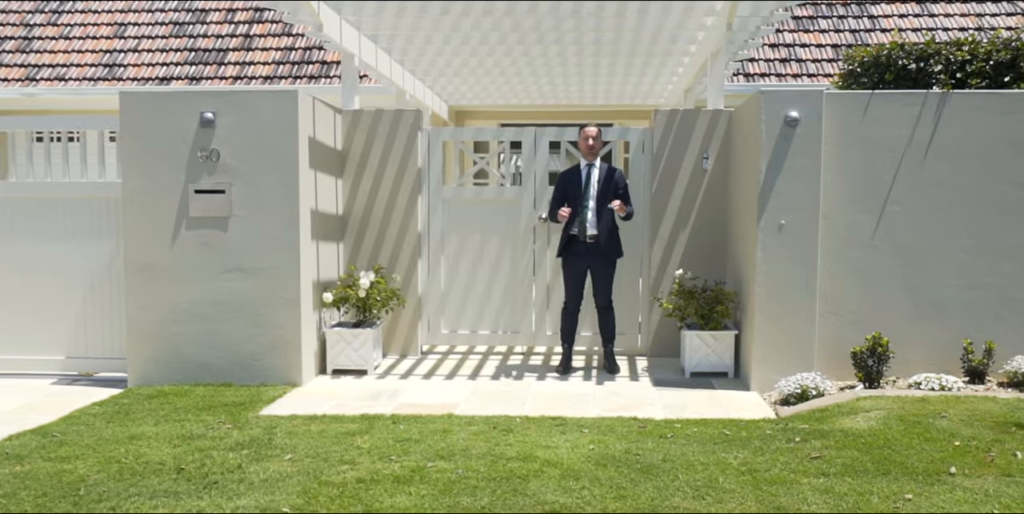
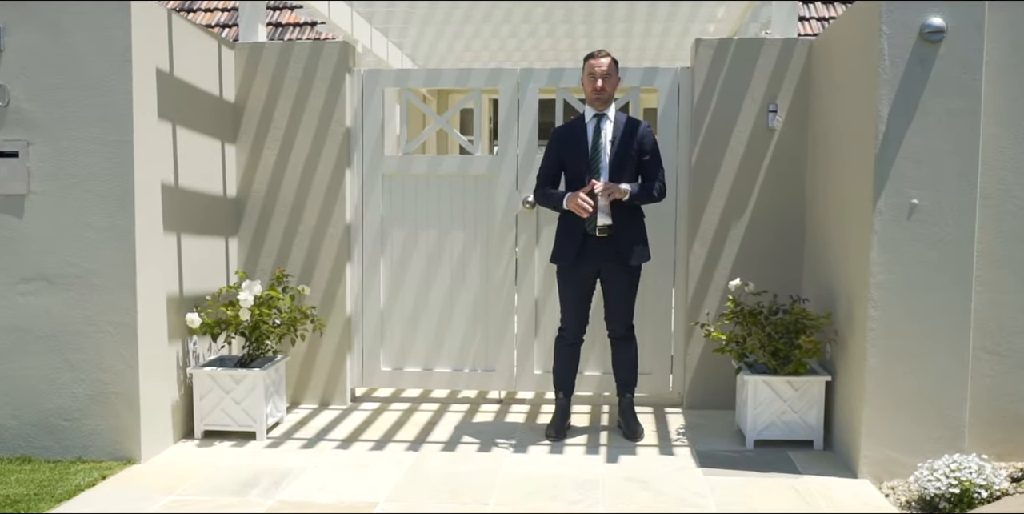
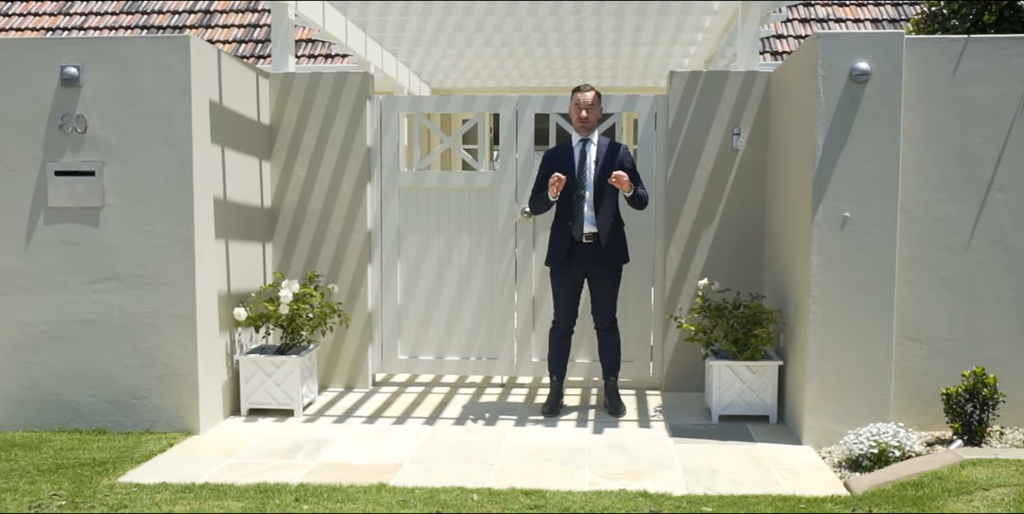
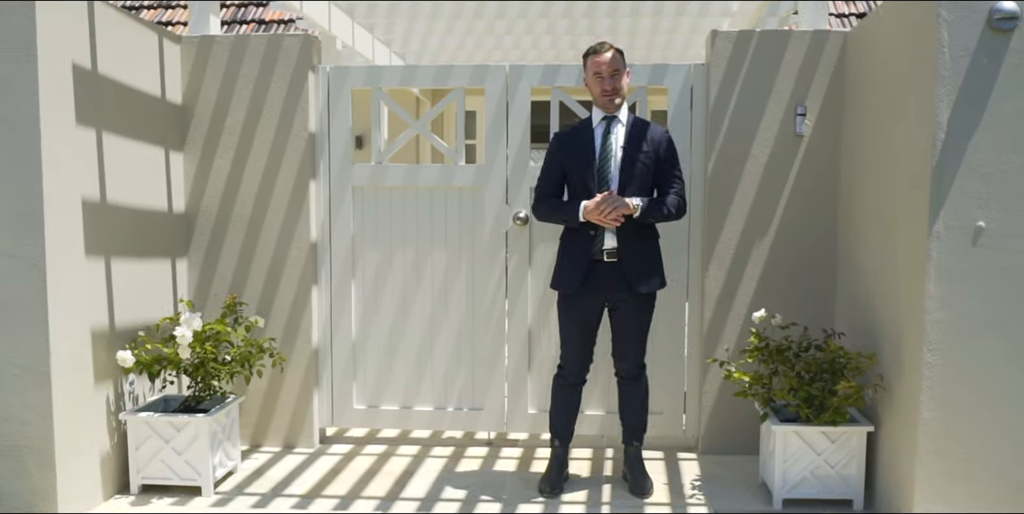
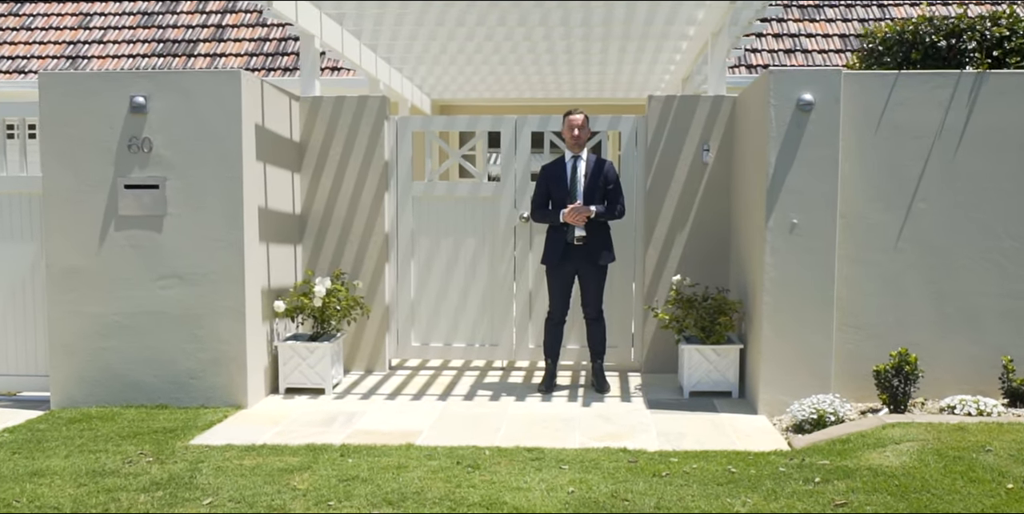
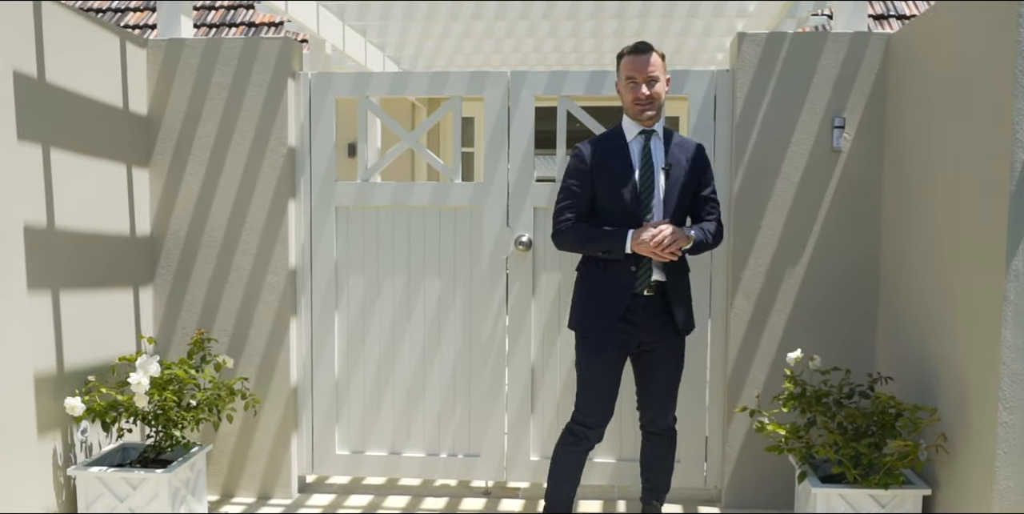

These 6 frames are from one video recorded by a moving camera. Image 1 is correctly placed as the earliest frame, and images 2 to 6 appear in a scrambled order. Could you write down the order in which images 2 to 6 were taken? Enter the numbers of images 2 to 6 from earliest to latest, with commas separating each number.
5, 3, 2, 4, 6
